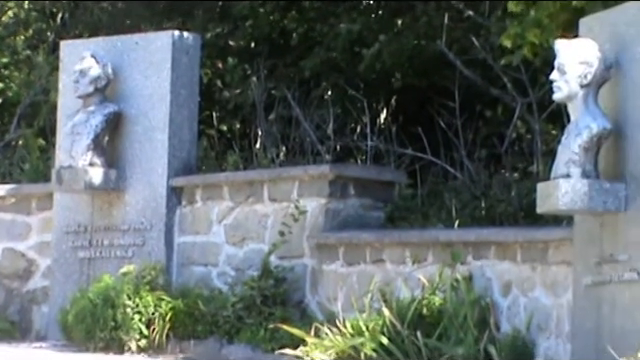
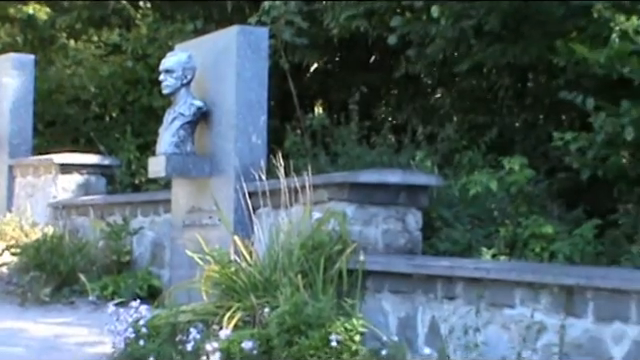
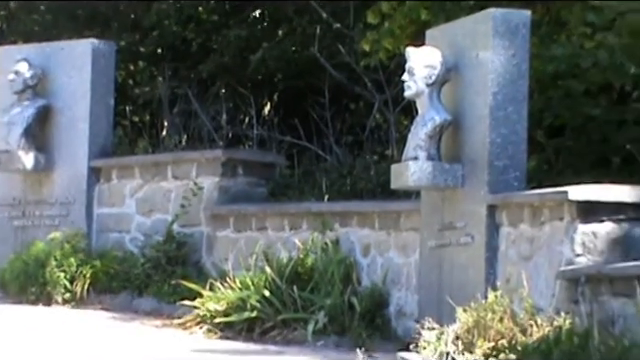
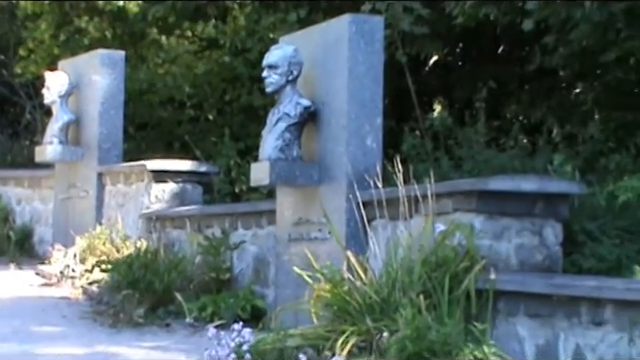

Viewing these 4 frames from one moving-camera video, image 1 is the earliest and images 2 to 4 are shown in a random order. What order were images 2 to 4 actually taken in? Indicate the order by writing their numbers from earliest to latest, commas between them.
3, 4, 2
